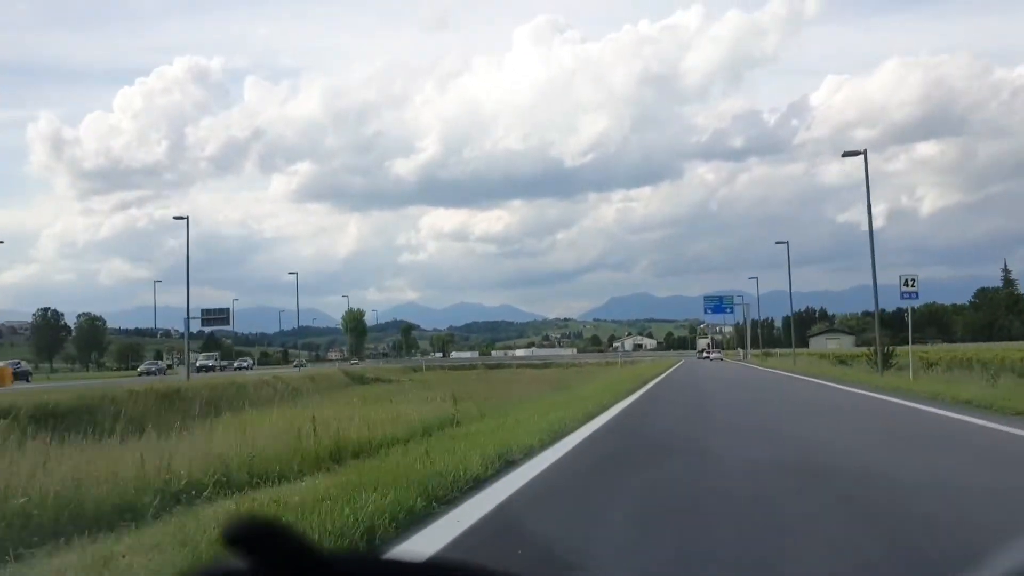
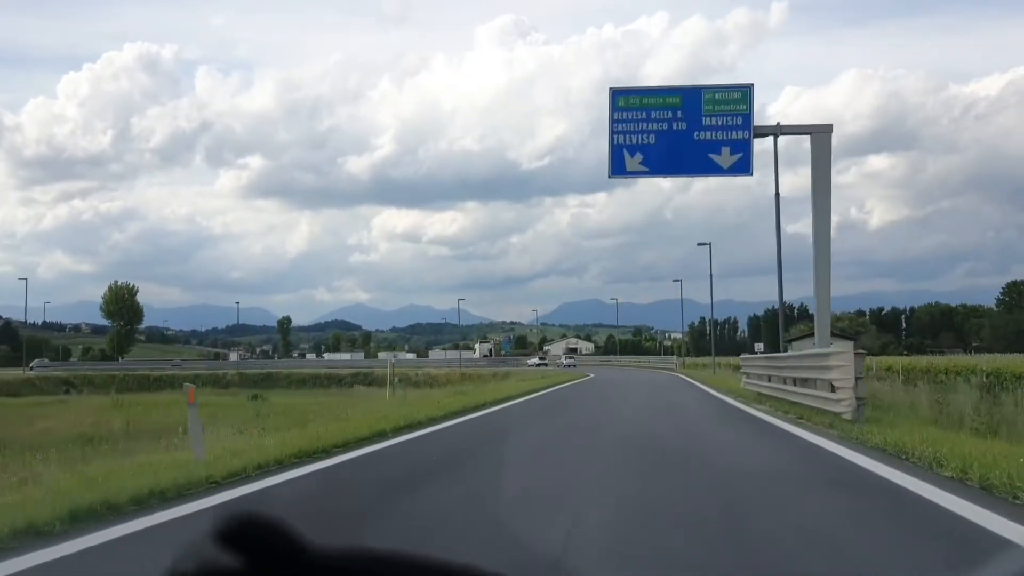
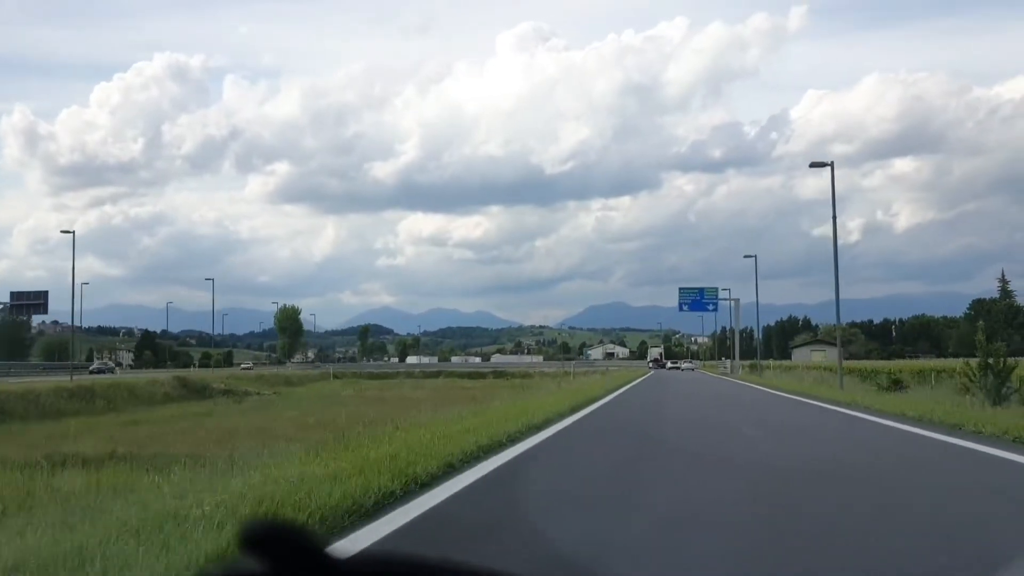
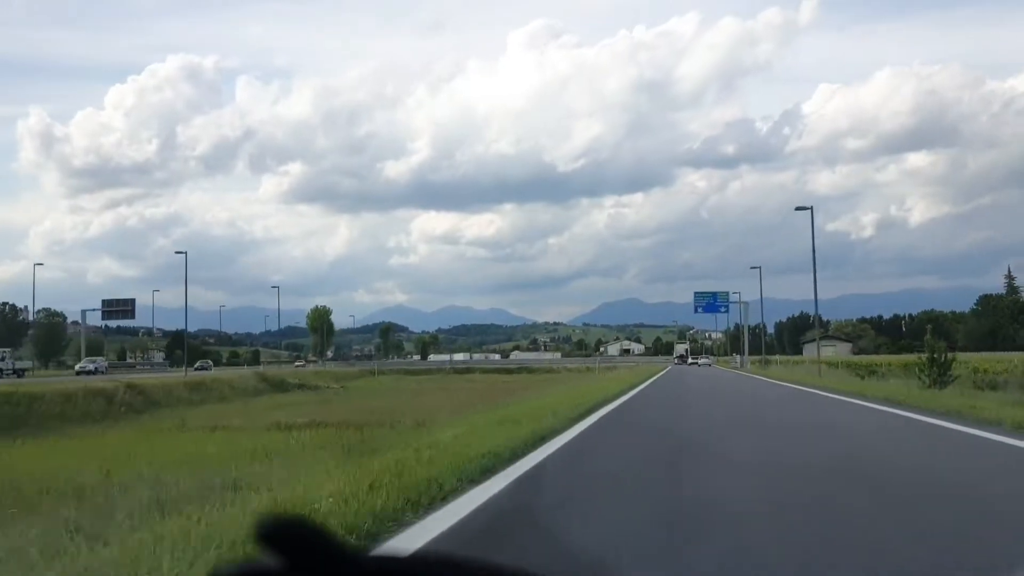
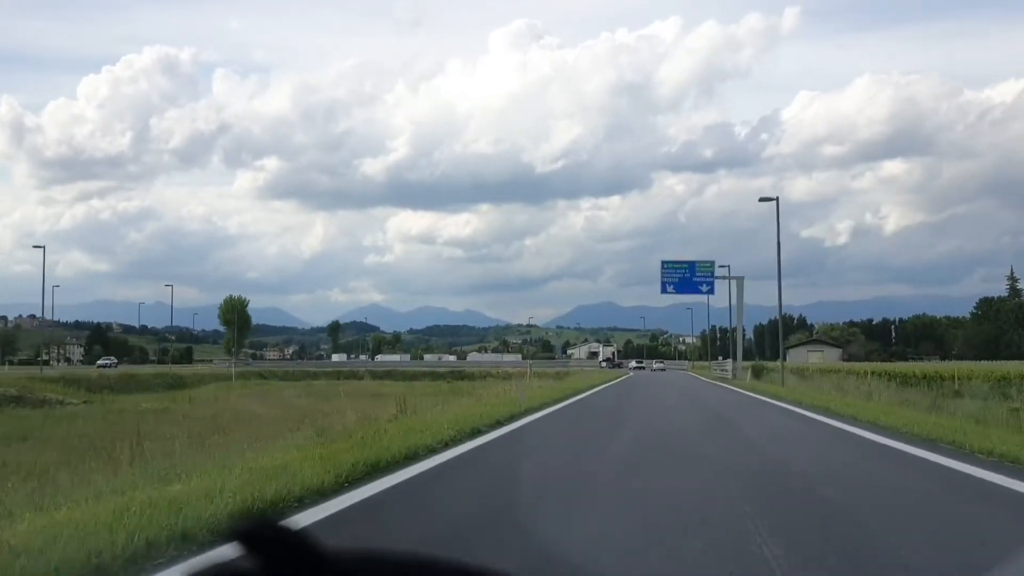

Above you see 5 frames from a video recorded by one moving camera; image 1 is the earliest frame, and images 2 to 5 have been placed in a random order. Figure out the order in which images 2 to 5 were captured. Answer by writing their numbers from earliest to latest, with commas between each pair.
4, 3, 5, 2
